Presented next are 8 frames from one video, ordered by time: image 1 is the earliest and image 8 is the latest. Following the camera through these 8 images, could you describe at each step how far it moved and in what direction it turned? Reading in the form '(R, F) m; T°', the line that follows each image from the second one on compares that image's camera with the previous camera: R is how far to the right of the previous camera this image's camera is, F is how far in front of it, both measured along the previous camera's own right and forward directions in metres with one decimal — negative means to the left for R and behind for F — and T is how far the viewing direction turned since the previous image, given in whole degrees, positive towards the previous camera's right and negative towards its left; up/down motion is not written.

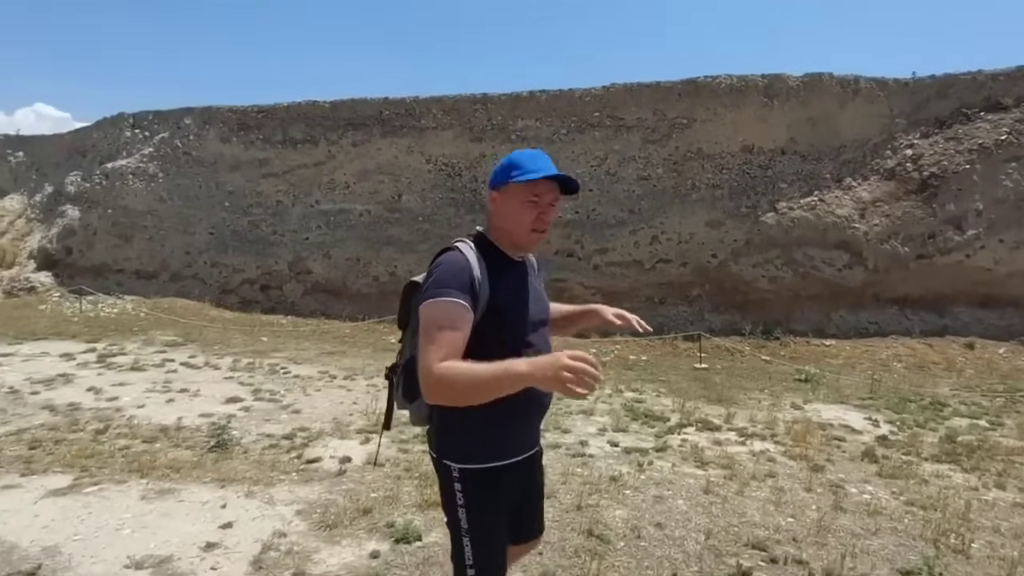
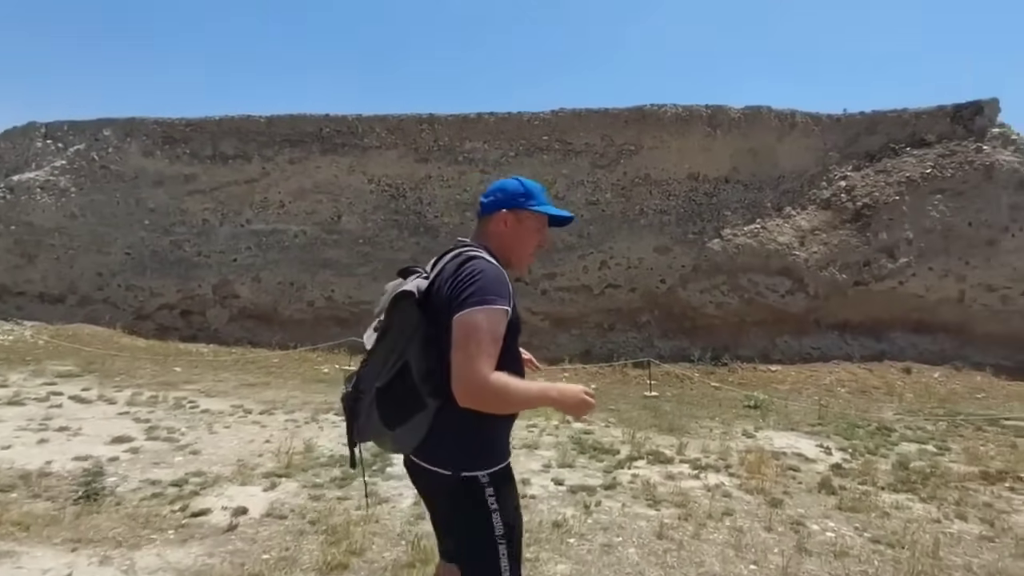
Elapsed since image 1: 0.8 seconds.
(+0.2, +0.5) m; +5°
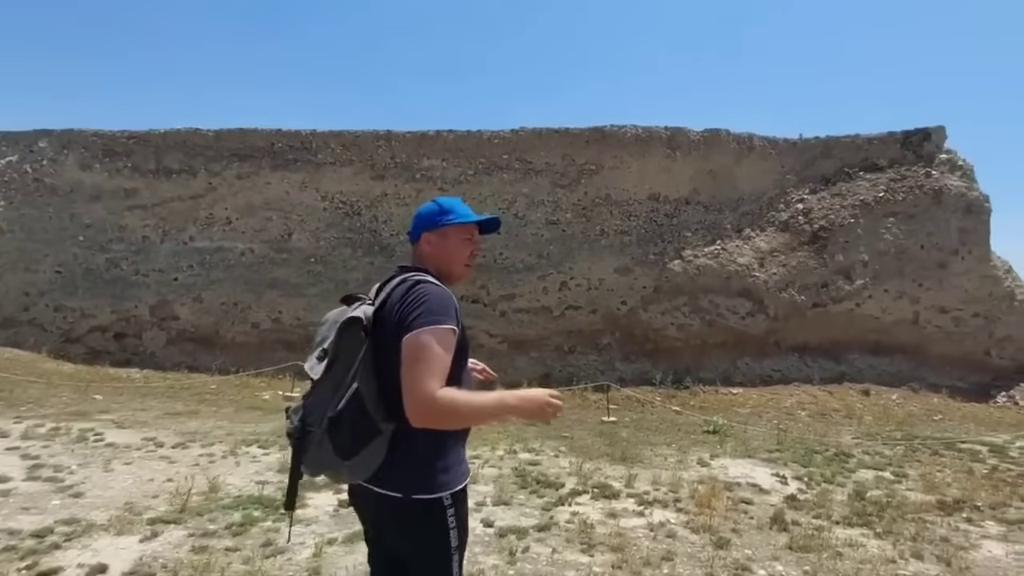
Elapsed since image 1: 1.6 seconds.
(+0.4, +0.4) m; +3°
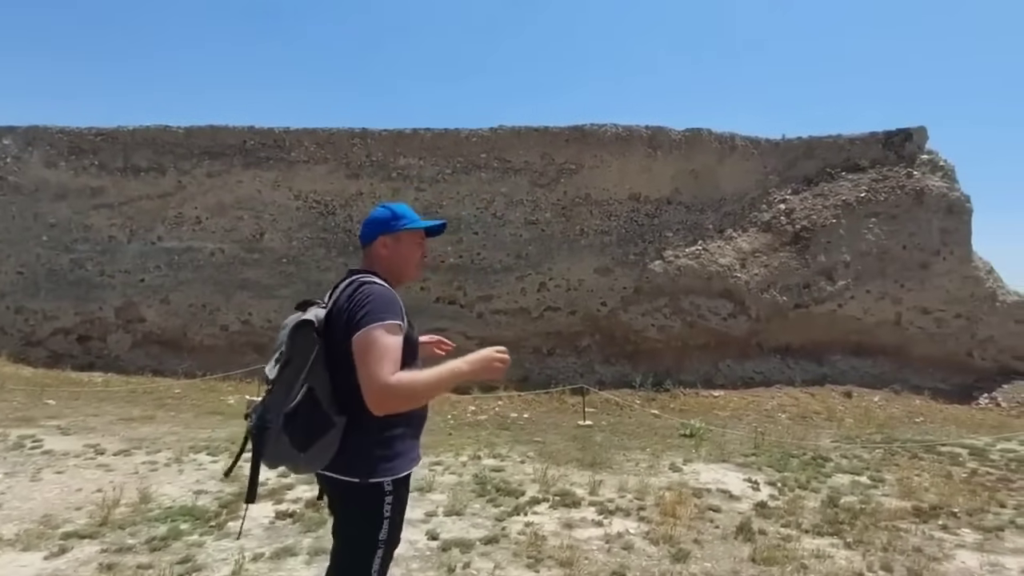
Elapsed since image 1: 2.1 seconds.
(+0.3, +0.3) m; +1°
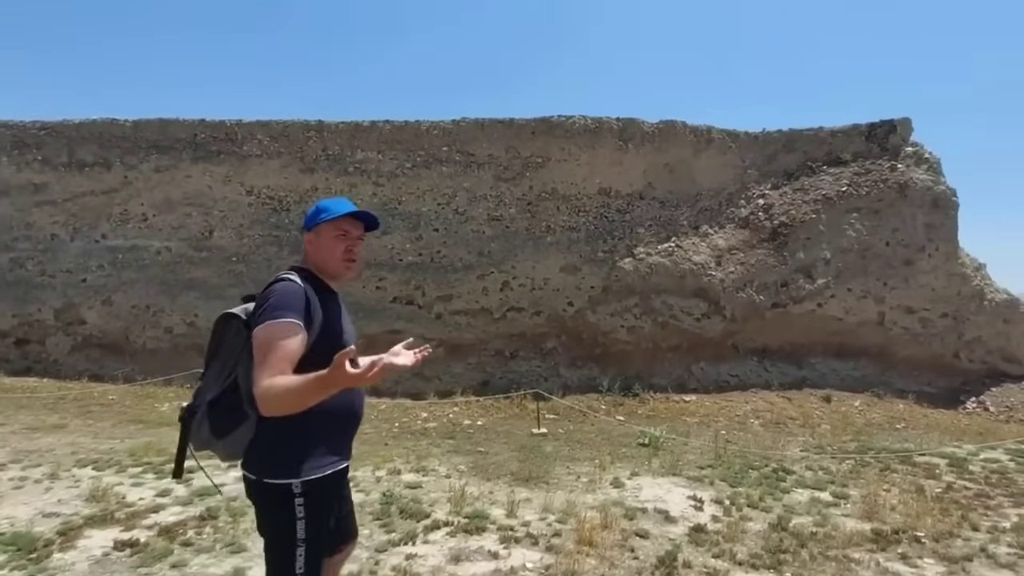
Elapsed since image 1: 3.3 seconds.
(+0.8, +0.6) m; 0°
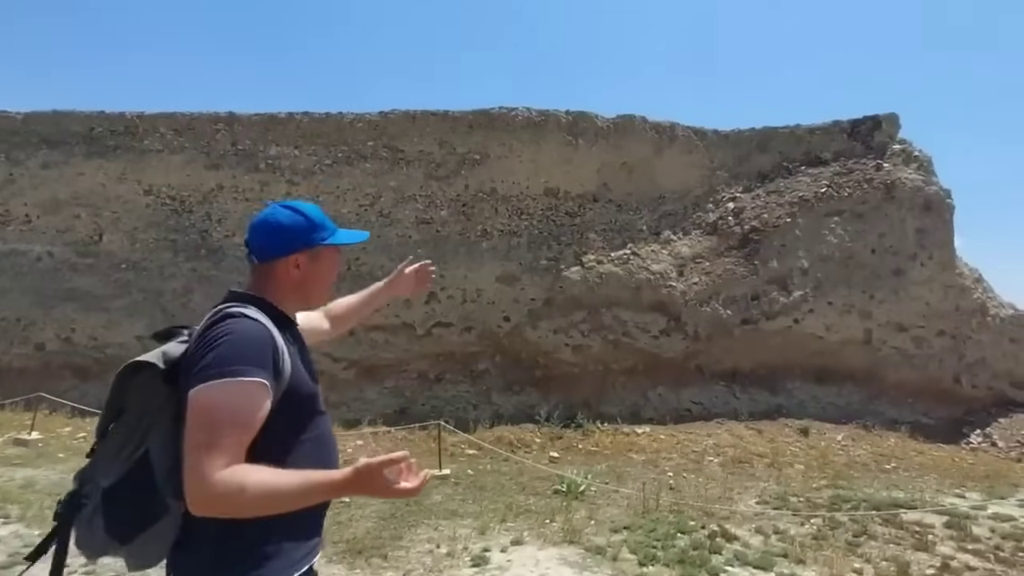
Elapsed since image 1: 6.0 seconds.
(+1.4, +1.5) m; 0°
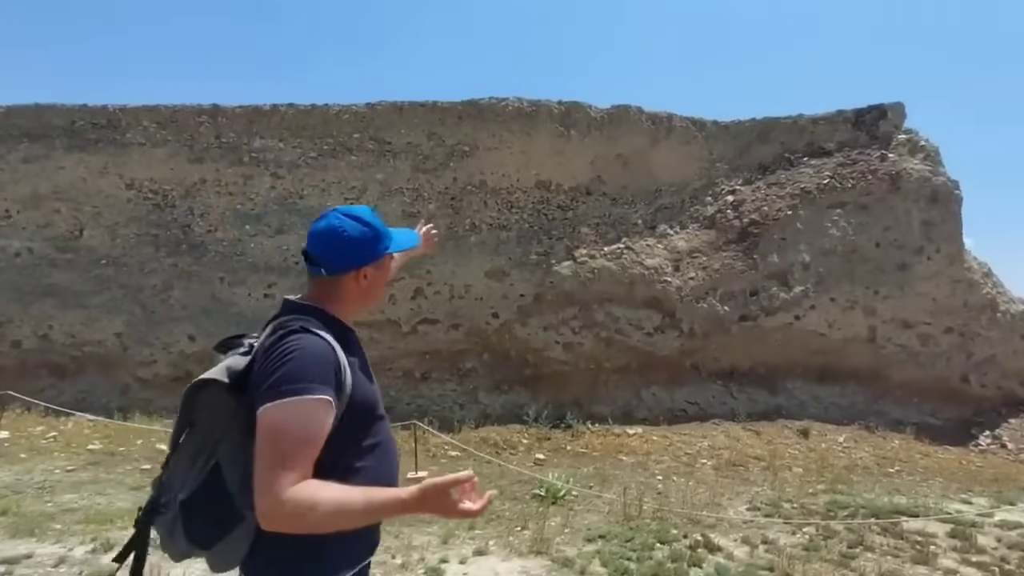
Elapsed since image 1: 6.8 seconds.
(+0.3, +0.3) m; -1°
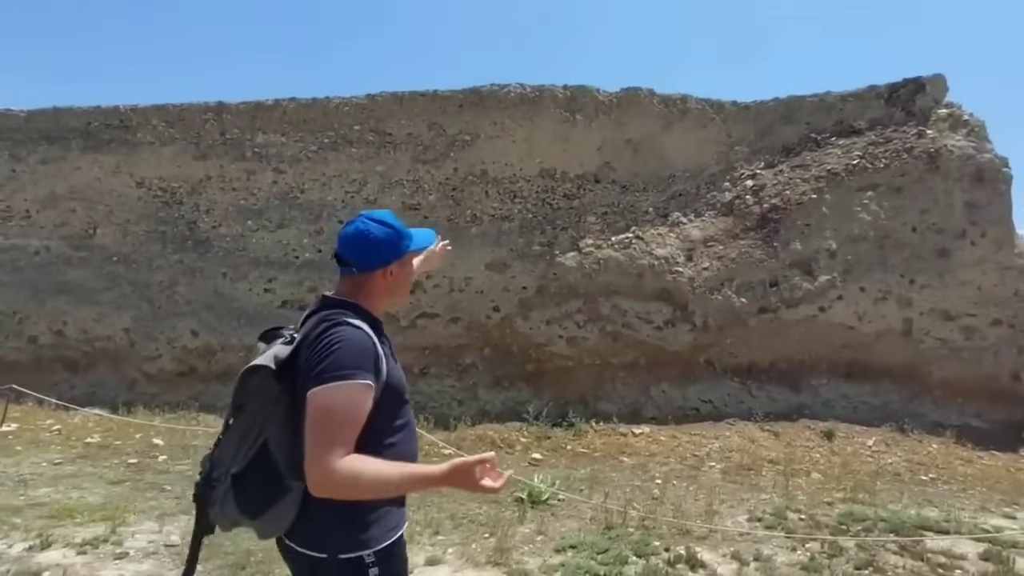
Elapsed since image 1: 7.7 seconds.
(+0.6, +0.4) m; -4°
